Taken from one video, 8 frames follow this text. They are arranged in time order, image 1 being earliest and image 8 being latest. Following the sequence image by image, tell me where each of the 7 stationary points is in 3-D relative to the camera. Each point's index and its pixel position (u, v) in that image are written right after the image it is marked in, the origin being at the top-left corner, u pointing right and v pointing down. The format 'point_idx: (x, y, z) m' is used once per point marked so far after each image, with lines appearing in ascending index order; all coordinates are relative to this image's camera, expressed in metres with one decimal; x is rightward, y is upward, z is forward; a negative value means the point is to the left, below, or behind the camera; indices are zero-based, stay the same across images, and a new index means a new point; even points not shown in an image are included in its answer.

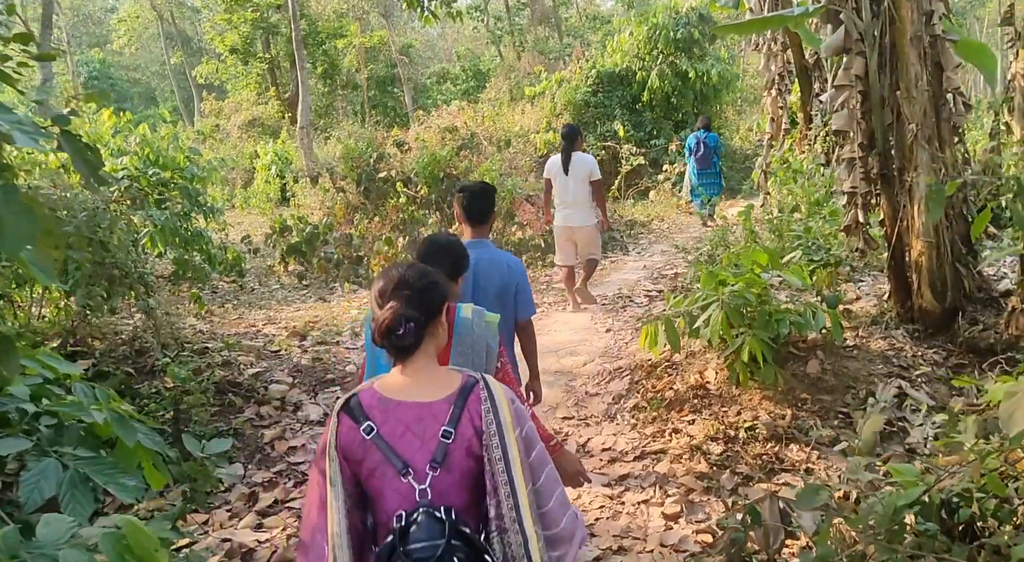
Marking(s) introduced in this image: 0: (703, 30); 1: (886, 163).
0: (+2.9, +3.8, +12.7) m
1: (+2.0, +0.6, +4.4) m
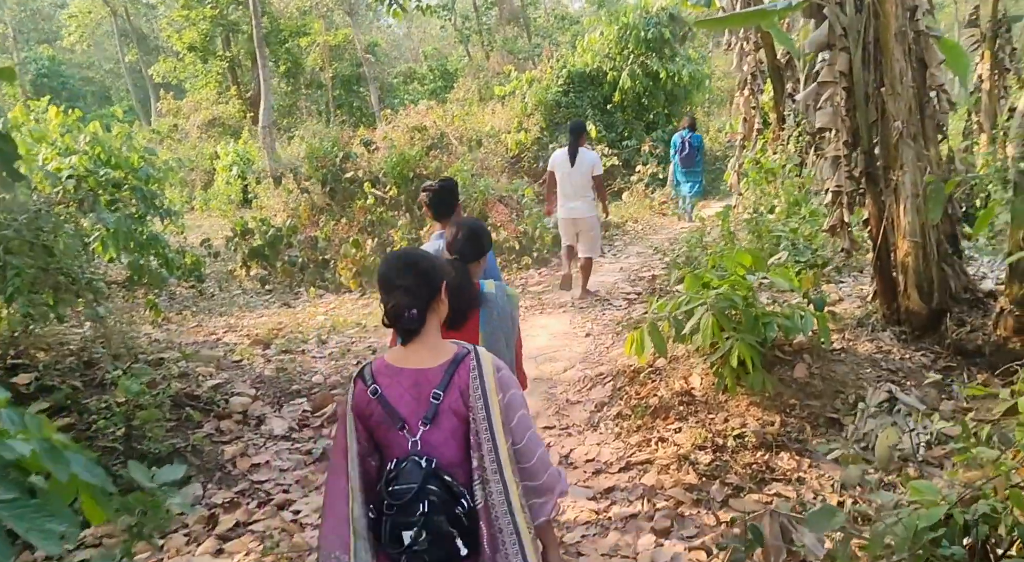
0: (+2.4, +3.8, +12.6) m
1: (+1.8, +0.6, +4.2) m
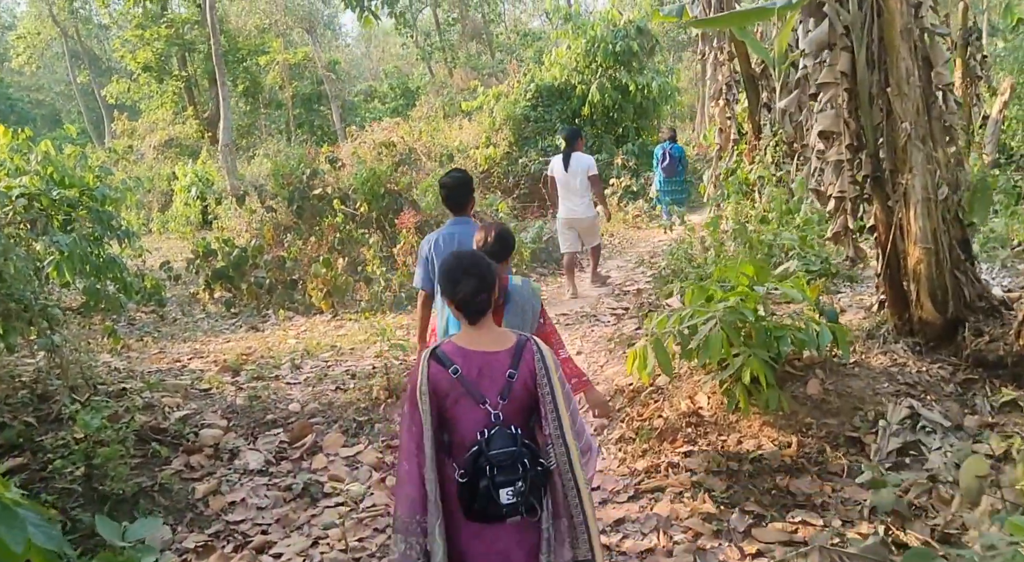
0: (+1.9, +3.6, +12.5) m
1: (+1.8, +0.6, +4.1) m
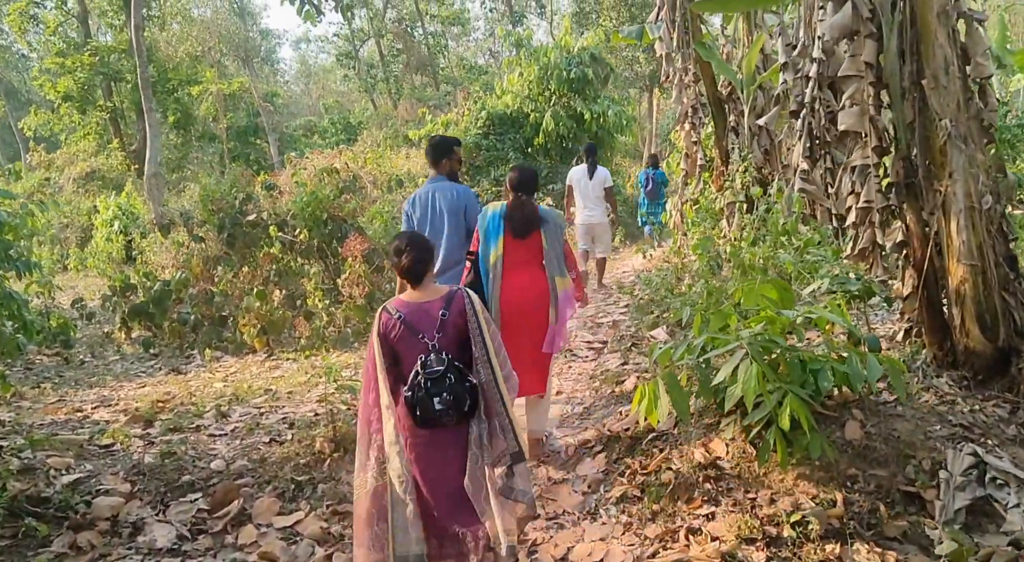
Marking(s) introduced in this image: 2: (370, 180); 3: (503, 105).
0: (+1.2, +3.1, +12.1) m
1: (+1.7, +0.5, +3.5) m
2: (-1.7, +1.2, +10.0) m
3: (-0.1, +2.6, +12.4) m
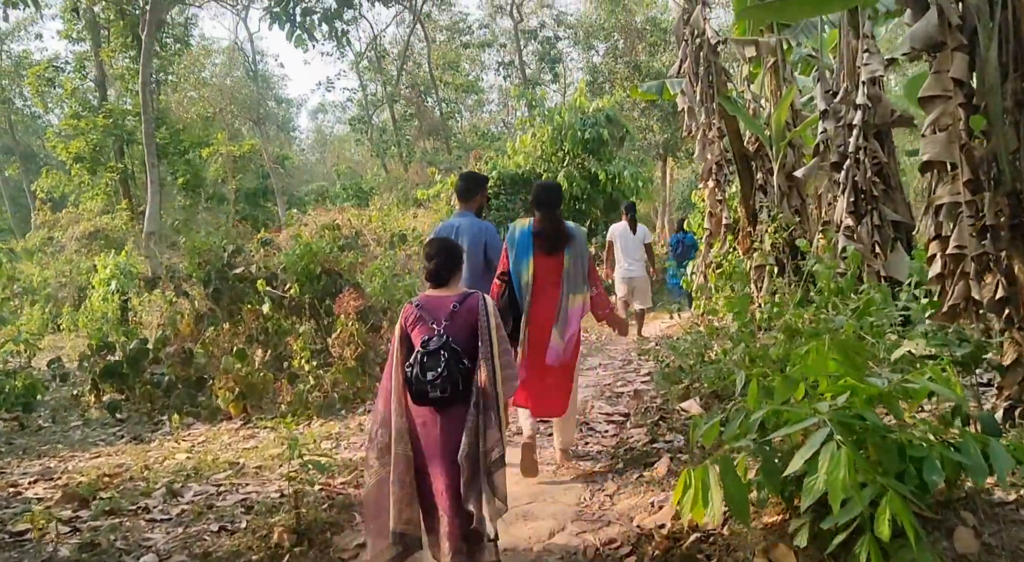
0: (+1.4, +2.1, +11.6) m
1: (+1.7, +0.3, +2.9) m
2: (-1.6, +0.5, +9.4) m
3: (0.0, +1.7, +12.0) m
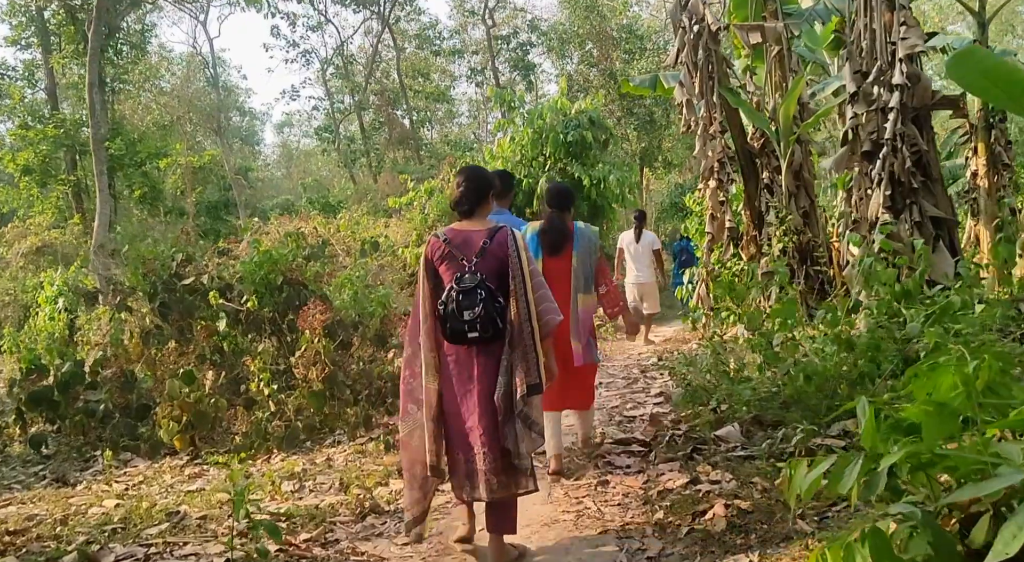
0: (+1.1, +1.9, +11.0) m
1: (+1.8, +0.3, +2.2) m
2: (-1.8, +0.3, +8.6) m
3: (-0.2, +1.5, +11.2) m
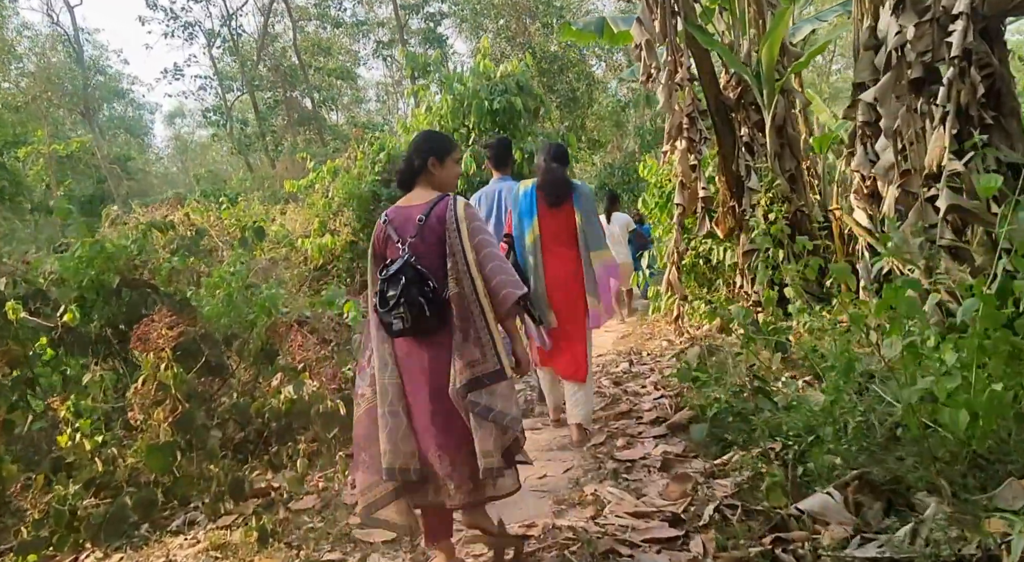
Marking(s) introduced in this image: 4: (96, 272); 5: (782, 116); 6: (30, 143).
0: (+0.2, +2.1, +9.5) m
1: (+1.8, +0.4, +0.8) m
2: (-2.4, +0.3, +6.9) m
3: (-1.2, +1.6, +9.6) m
4: (-2.1, 0.0, +4.1) m
5: (+1.9, +1.2, +5.9) m
6: (-8.6, +2.5, +14.9) m
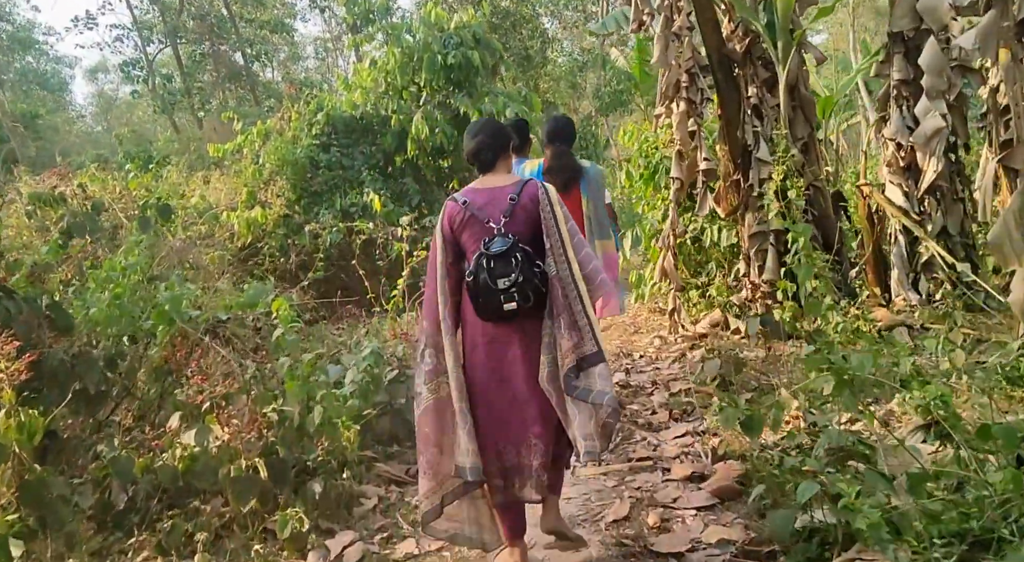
0: (-0.3, +2.3, +8.3) m
1: (+1.9, +0.2, -0.1) m
2: (-2.7, +0.4, +5.6) m
3: (-1.6, +1.8, +8.4) m
4: (-2.1, 0.0, +2.9) m
5: (+1.7, +1.2, +4.9) m
6: (-9.4, +2.9, +13.2) m
